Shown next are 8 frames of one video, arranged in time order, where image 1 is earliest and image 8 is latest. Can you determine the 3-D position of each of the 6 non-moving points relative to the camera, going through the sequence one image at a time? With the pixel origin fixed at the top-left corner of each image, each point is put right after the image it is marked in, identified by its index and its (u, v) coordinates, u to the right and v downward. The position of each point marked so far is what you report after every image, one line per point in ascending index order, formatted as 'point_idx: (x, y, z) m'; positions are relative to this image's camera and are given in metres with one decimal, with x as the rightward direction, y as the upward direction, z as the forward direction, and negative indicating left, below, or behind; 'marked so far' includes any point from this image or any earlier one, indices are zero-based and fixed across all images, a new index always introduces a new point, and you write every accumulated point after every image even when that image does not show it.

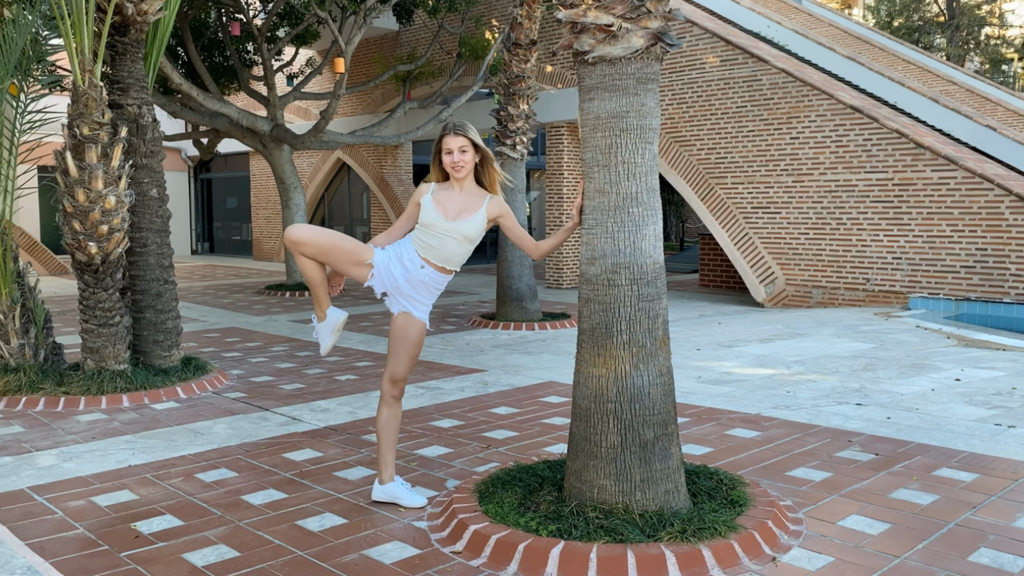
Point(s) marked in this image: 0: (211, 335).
0: (-3.7, -0.6, +10.8) m
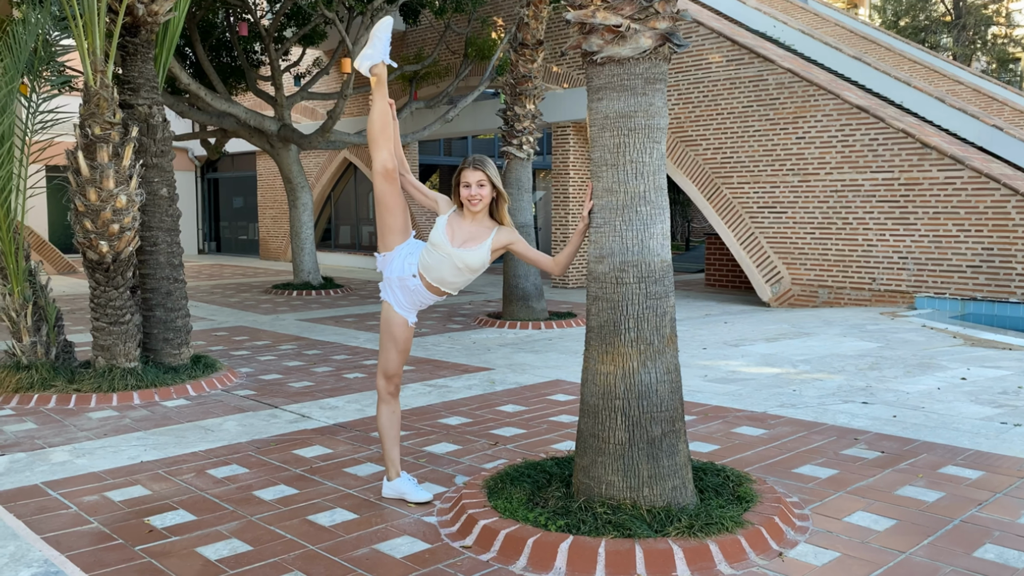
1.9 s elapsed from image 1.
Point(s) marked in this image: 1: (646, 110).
0: (-3.7, -0.6, +10.9) m
1: (+0.6, +0.8, +3.8) m
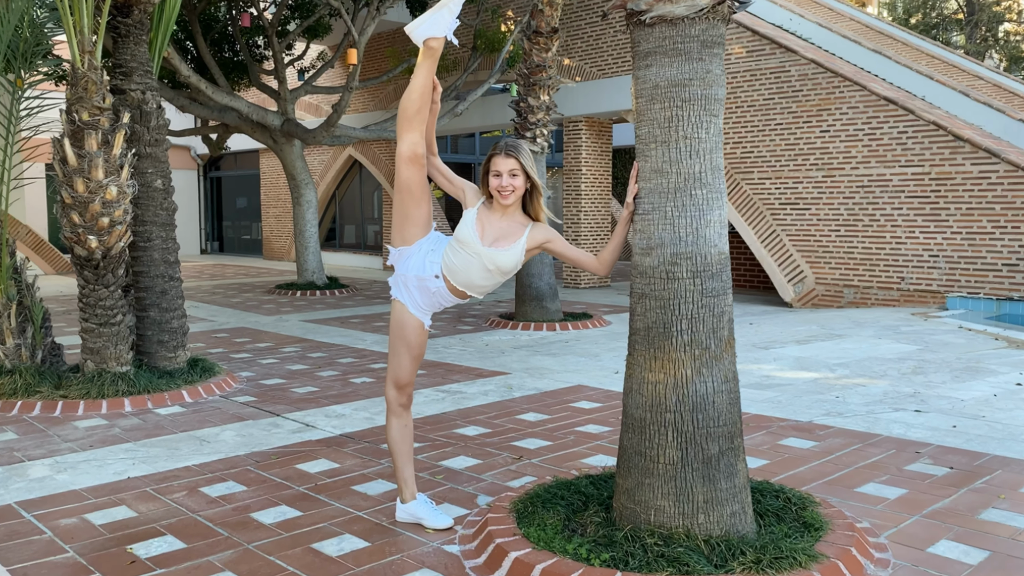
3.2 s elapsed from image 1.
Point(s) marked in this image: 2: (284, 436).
0: (-3.5, -0.6, +10.4) m
1: (+0.7, +0.8, +3.3) m
2: (-1.4, -0.9, +5.5) m
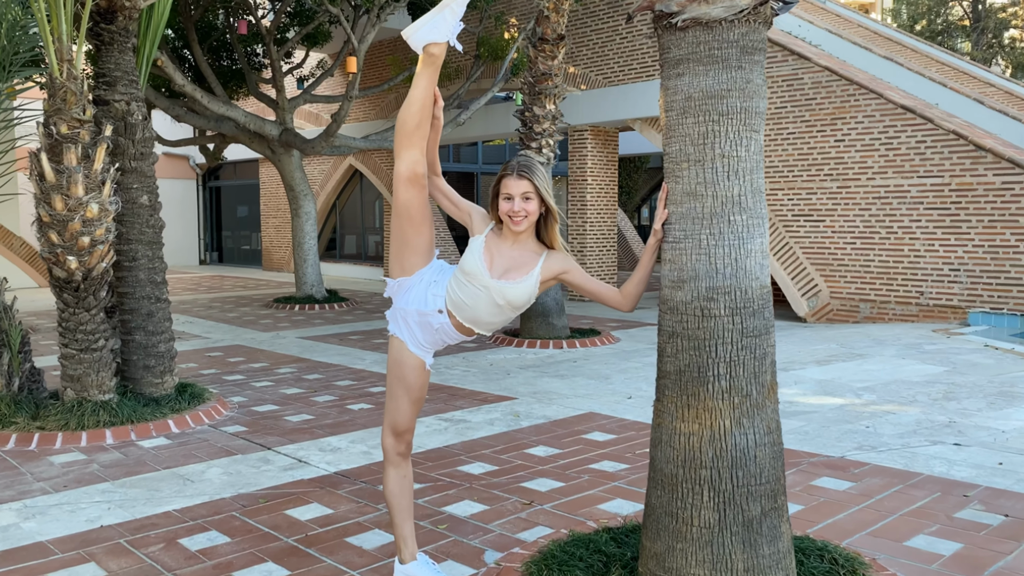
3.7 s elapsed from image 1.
0: (-3.4, -0.8, +10.0) m
1: (+0.8, +0.7, +2.9) m
2: (-1.4, -1.1, +5.1) m
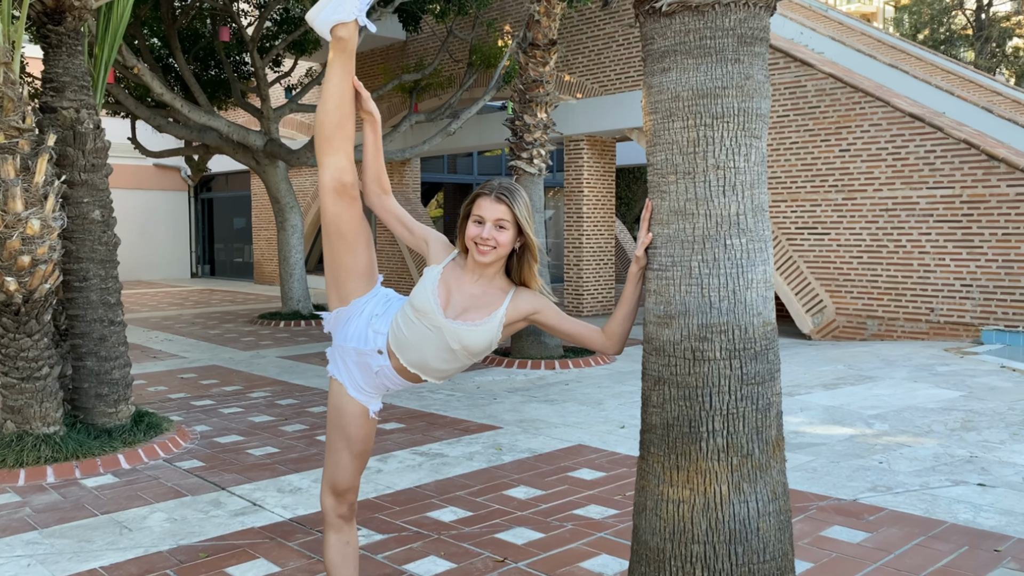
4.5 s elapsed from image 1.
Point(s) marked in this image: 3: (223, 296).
0: (-3.6, -1.0, +9.5) m
1: (+0.6, +0.6, +2.4) m
2: (-1.5, -1.2, +4.5) m
3: (-6.4, -0.2, +19.3) m
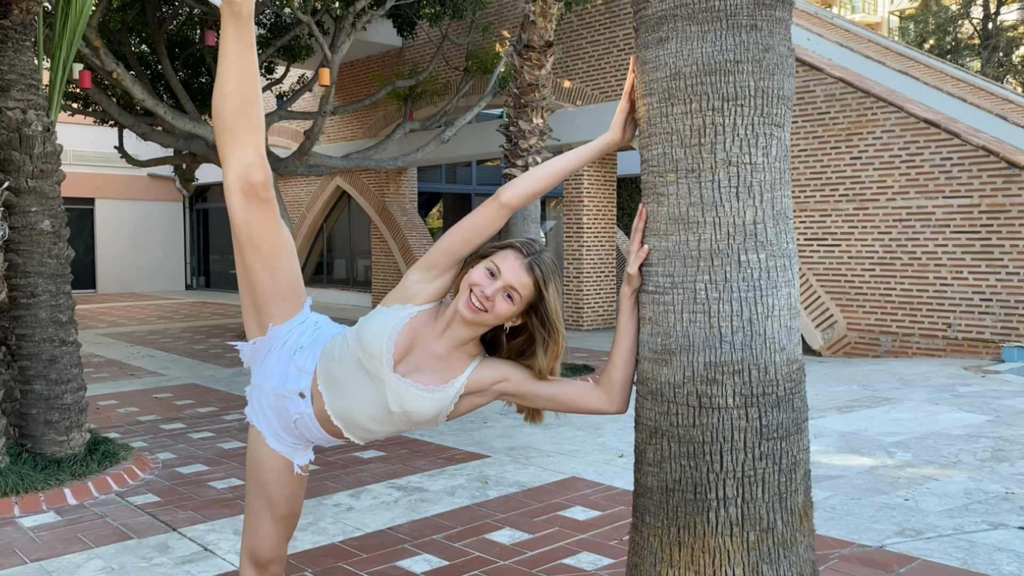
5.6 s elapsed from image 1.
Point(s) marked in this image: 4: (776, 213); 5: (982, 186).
0: (-3.6, -1.1, +9.0) m
1: (+0.5, +0.5, +1.9) m
2: (-1.6, -1.3, +4.0) m
3: (-6.4, -0.5, +18.8) m
4: (+0.6, +0.2, +1.9) m
5: (+5.3, +1.2, +9.8) m
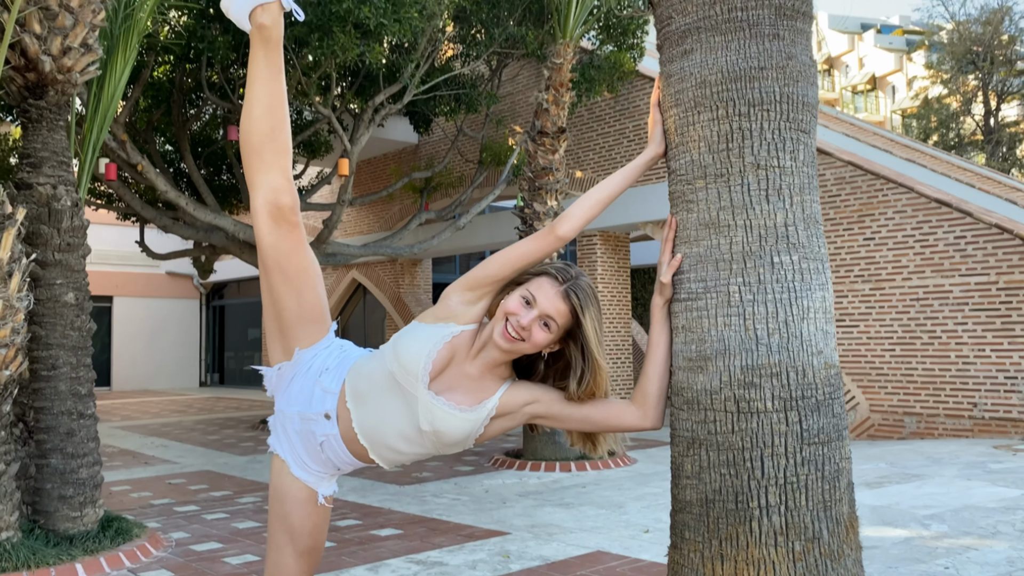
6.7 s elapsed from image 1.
0: (-3.4, -2.0, +8.8) m
1: (+0.6, +0.5, +1.9) m
2: (-1.5, -1.6, +3.9) m
3: (-6.1, -2.5, +18.7) m
4: (+0.7, +0.2, +1.9) m
5: (+5.5, +0.3, +9.8) m
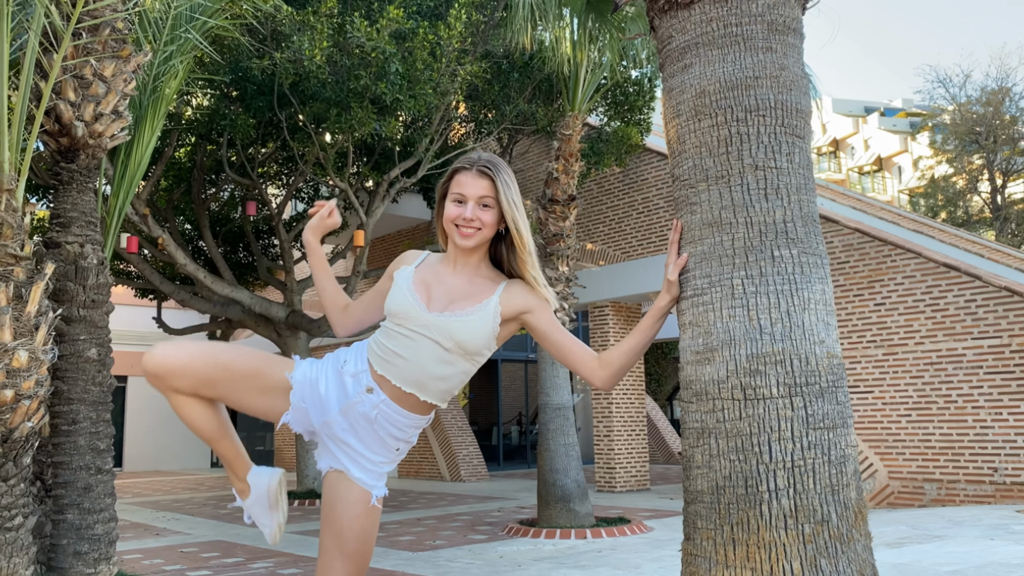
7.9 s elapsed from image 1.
0: (-3.3, -2.6, +8.8) m
1: (+0.6, +0.5, +2.1) m
2: (-1.4, -1.7, +3.8) m
3: (-5.8, -4.1, +18.6) m
4: (+0.7, +0.2, +2.0) m
5: (+5.6, -0.4, +9.8) m
